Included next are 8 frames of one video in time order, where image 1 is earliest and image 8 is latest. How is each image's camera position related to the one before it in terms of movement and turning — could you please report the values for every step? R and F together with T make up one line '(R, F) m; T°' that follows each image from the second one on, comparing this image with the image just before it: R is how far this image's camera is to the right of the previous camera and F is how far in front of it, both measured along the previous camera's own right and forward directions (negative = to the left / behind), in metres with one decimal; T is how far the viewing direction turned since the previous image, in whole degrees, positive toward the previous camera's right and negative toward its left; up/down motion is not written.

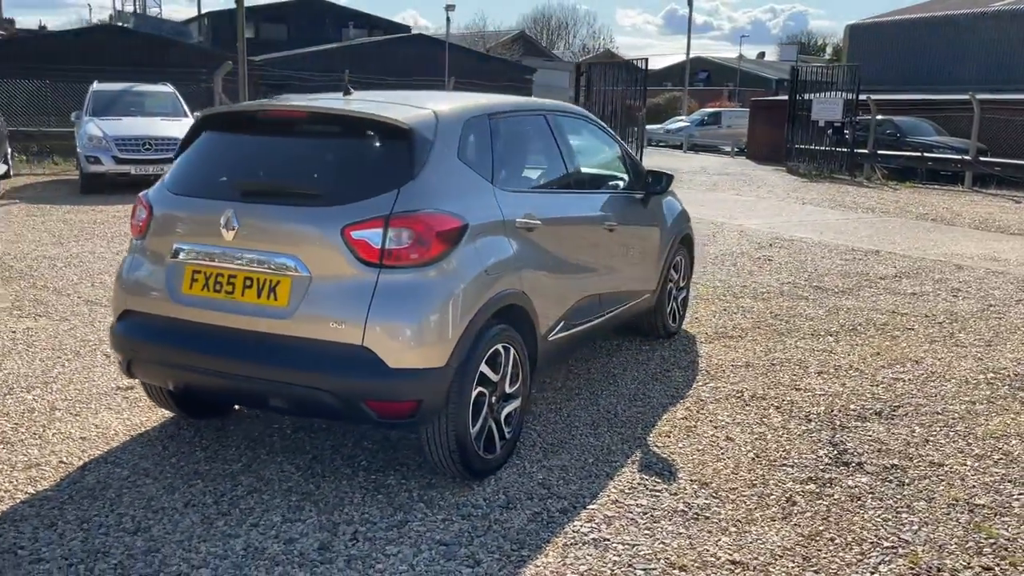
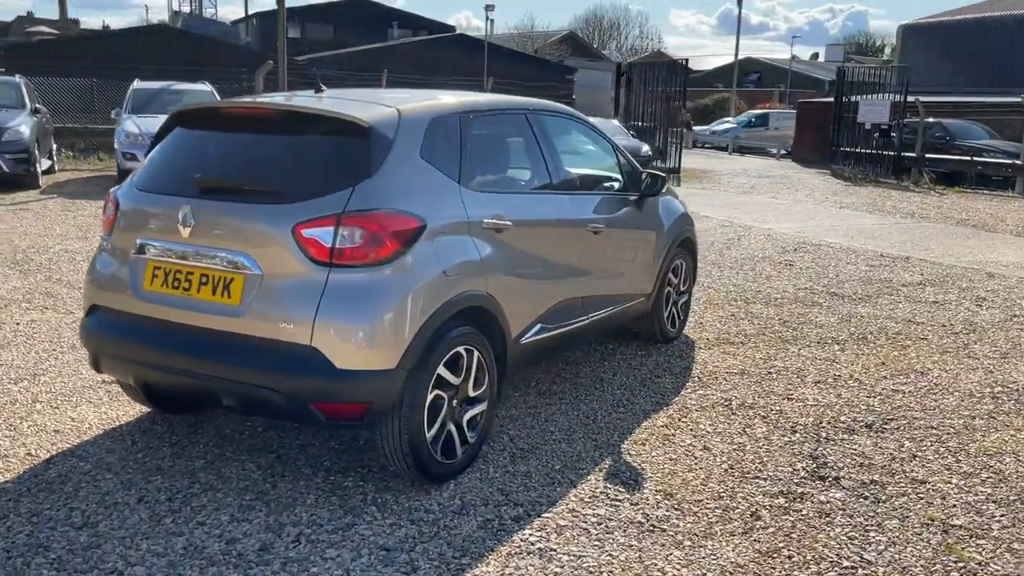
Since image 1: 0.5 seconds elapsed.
(+0.4, +0.1) m; -3°
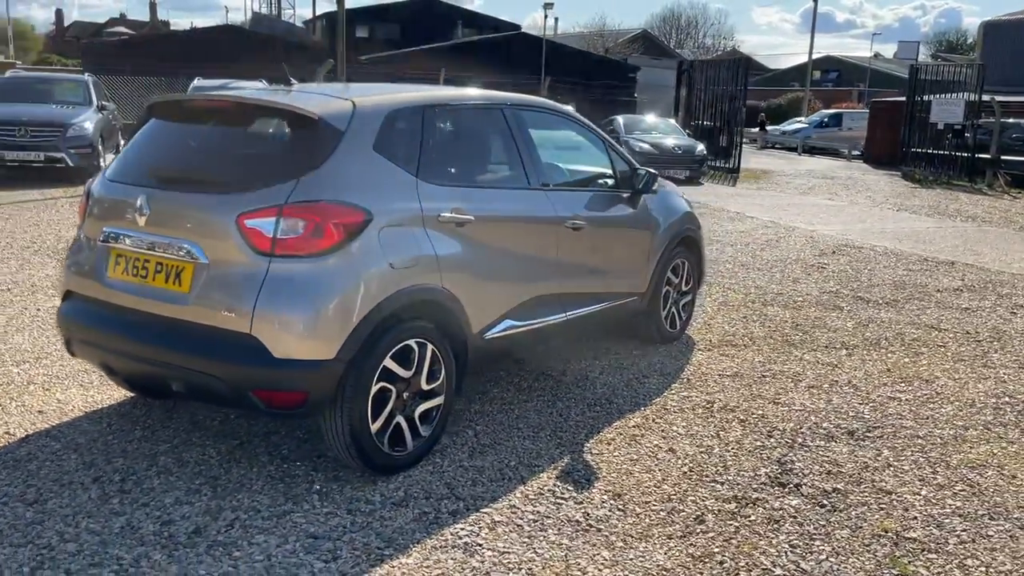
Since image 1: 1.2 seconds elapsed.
(+0.5, 0.0) m; -5°
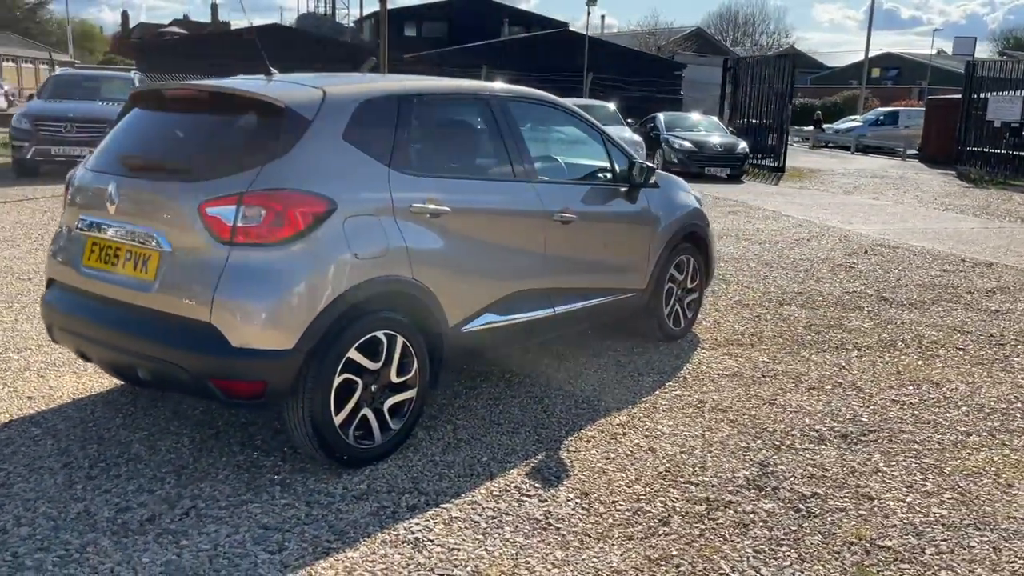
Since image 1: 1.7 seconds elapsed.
(+0.3, +0.1) m; -3°
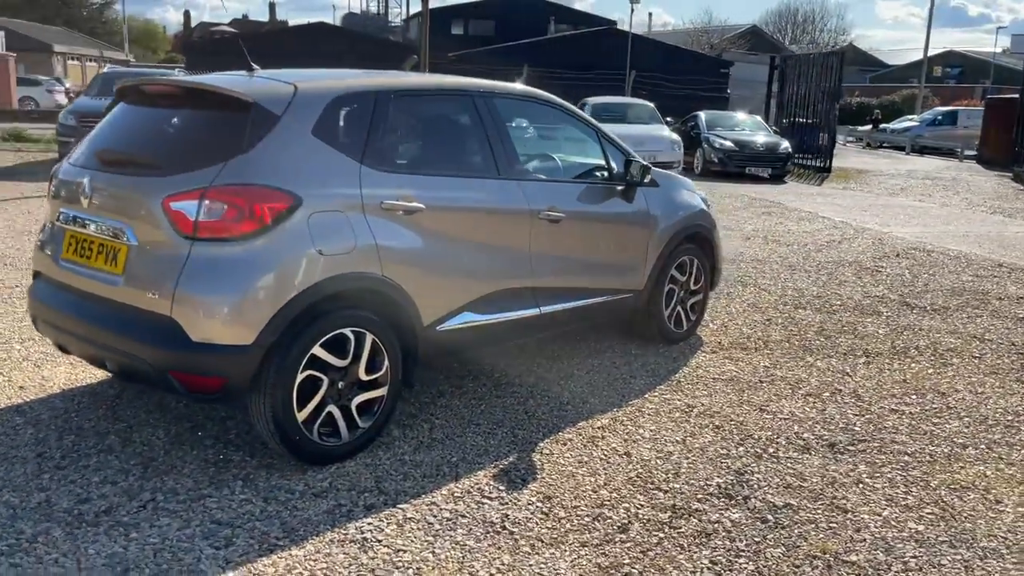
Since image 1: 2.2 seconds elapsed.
(+0.3, +0.1) m; -3°
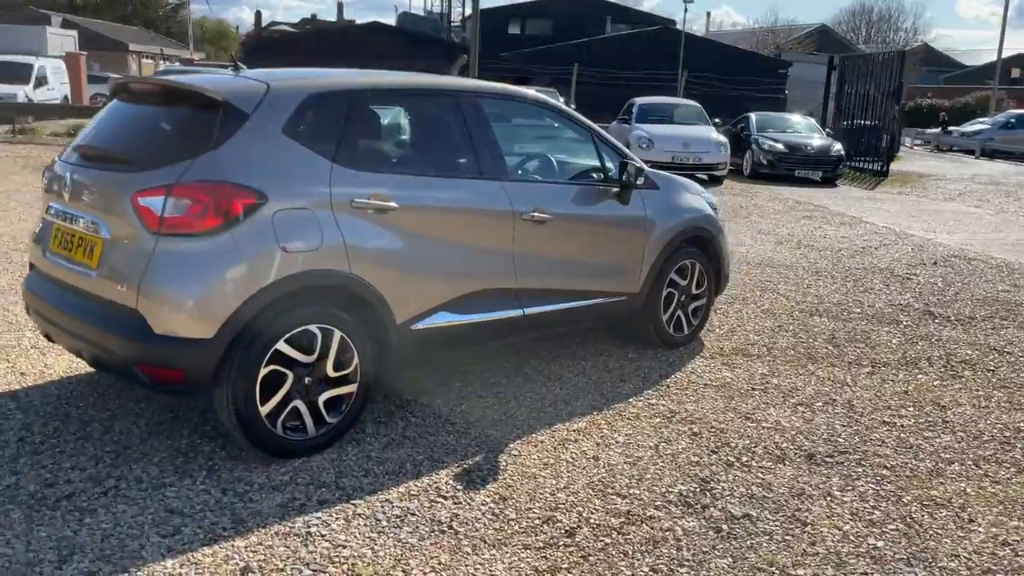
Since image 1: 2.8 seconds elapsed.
(+0.4, 0.0) m; -4°
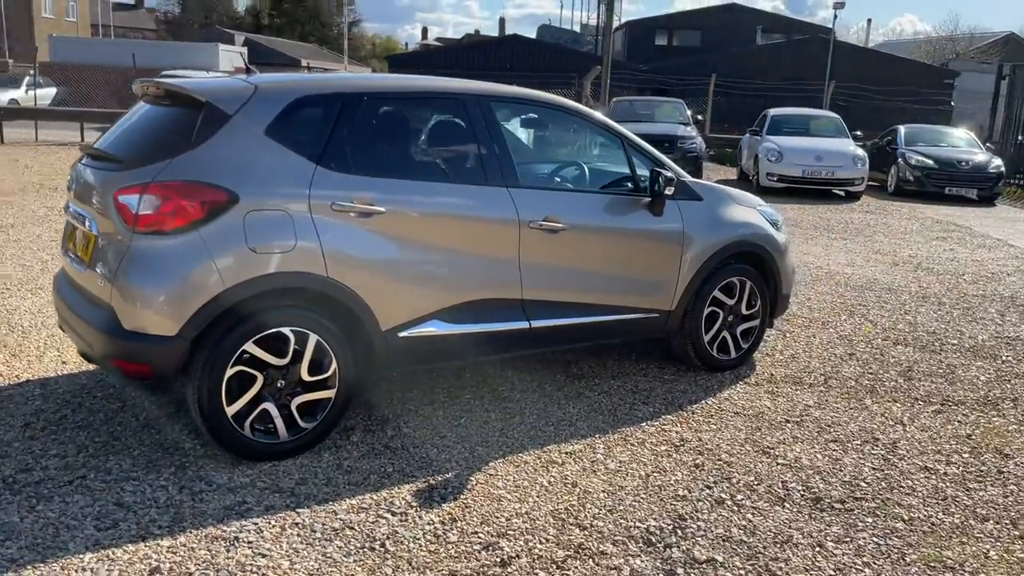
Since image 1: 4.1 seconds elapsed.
(+0.7, +0.2) m; -10°
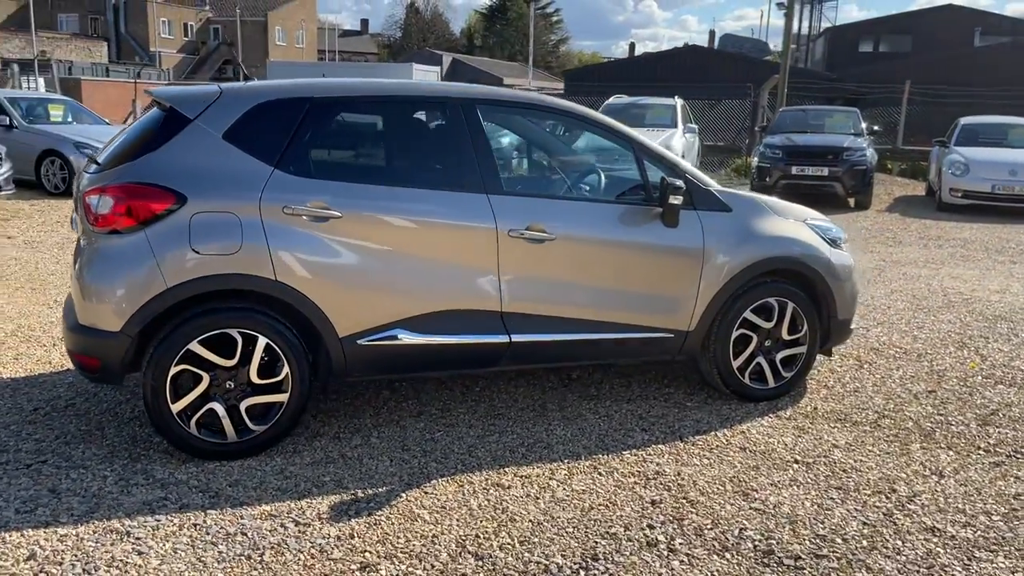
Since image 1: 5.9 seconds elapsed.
(+1.0, +0.3) m; -13°
